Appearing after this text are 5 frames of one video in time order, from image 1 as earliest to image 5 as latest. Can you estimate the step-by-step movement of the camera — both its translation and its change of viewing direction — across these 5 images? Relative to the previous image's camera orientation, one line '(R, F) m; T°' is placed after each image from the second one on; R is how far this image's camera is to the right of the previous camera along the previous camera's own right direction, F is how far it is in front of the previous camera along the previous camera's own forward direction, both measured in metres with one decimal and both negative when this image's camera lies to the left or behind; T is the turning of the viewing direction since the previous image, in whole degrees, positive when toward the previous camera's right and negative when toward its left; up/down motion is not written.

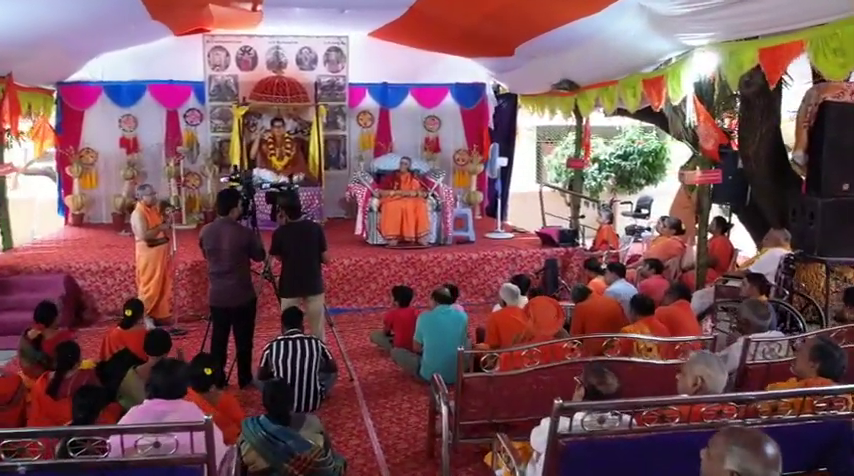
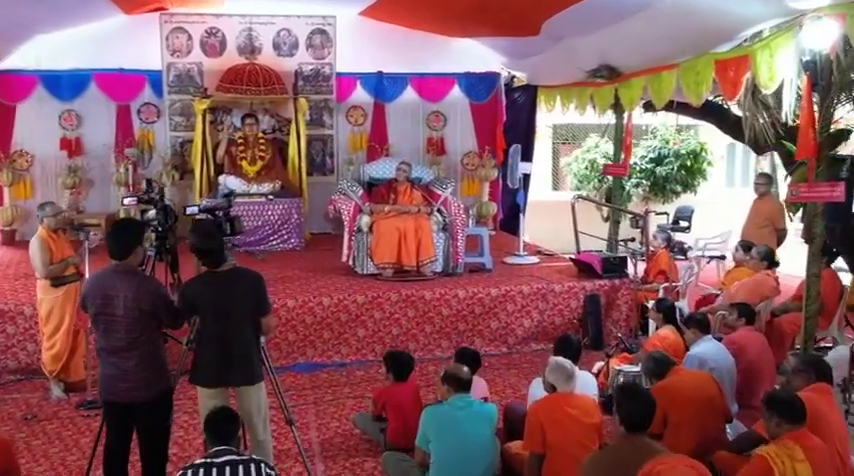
(0.0, +1.6) m; 0°
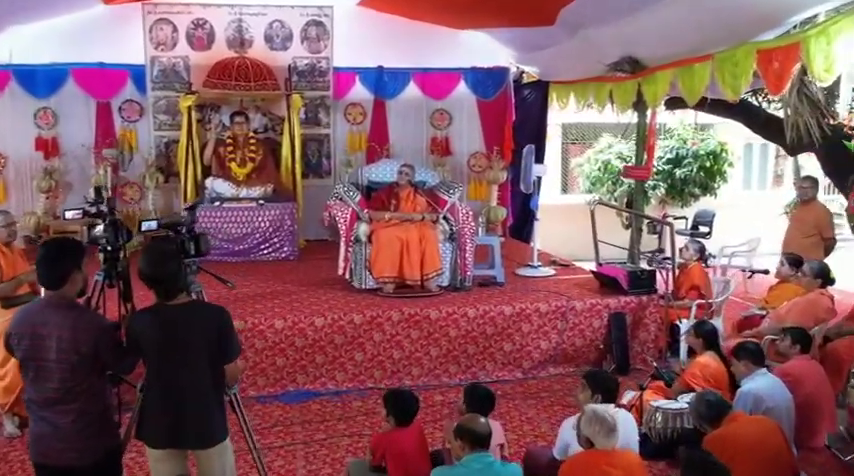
(0.0, +0.6) m; 0°
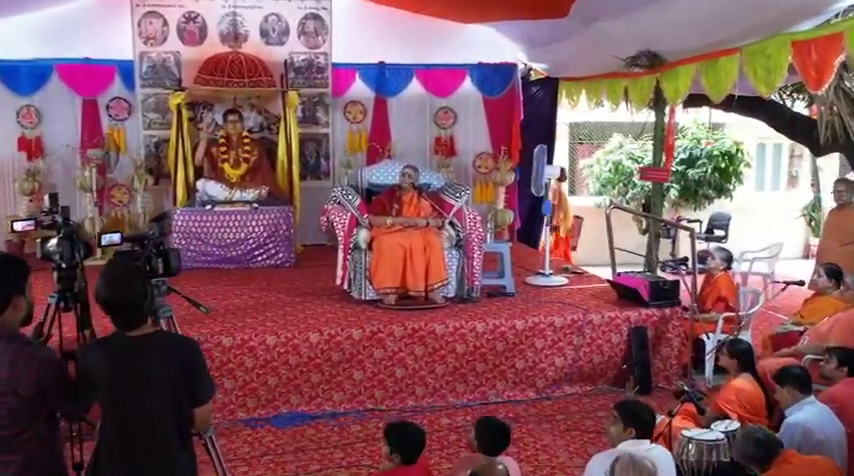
(0.0, +0.4) m; 0°
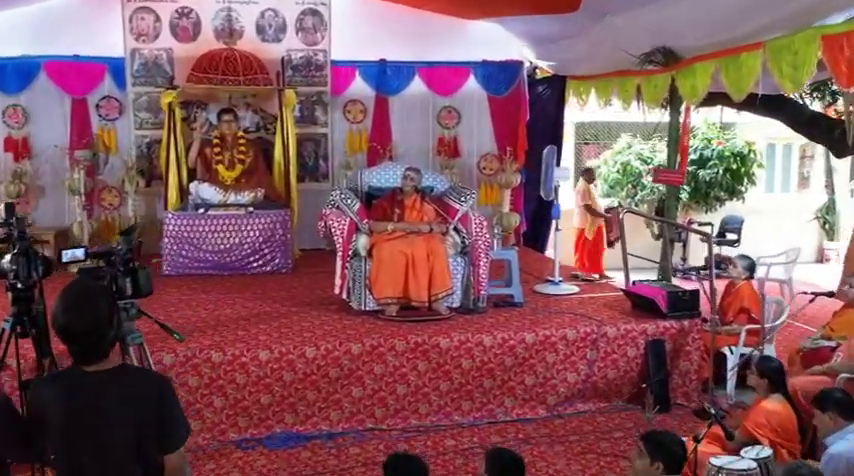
(0.0, +0.3) m; 0°
